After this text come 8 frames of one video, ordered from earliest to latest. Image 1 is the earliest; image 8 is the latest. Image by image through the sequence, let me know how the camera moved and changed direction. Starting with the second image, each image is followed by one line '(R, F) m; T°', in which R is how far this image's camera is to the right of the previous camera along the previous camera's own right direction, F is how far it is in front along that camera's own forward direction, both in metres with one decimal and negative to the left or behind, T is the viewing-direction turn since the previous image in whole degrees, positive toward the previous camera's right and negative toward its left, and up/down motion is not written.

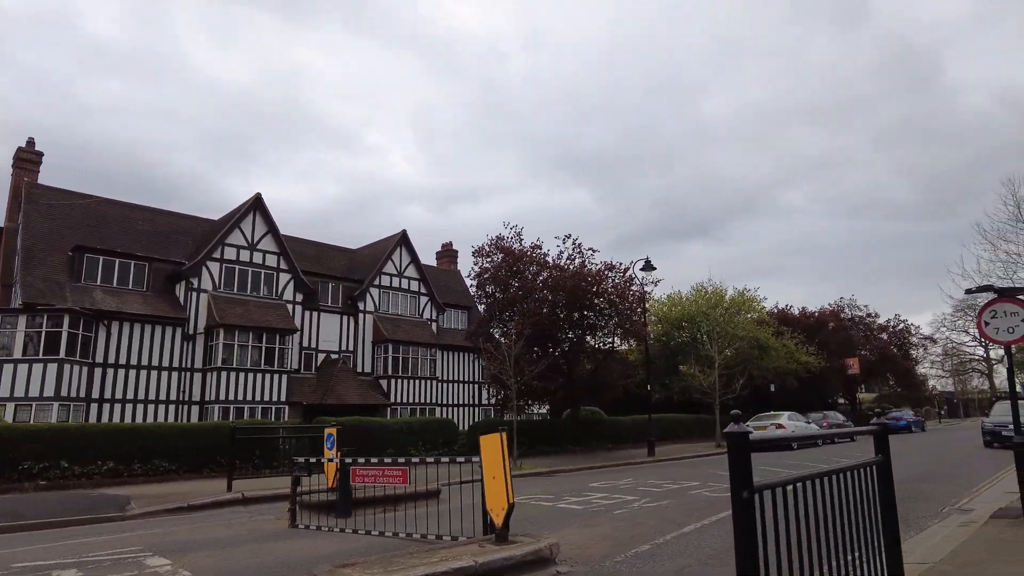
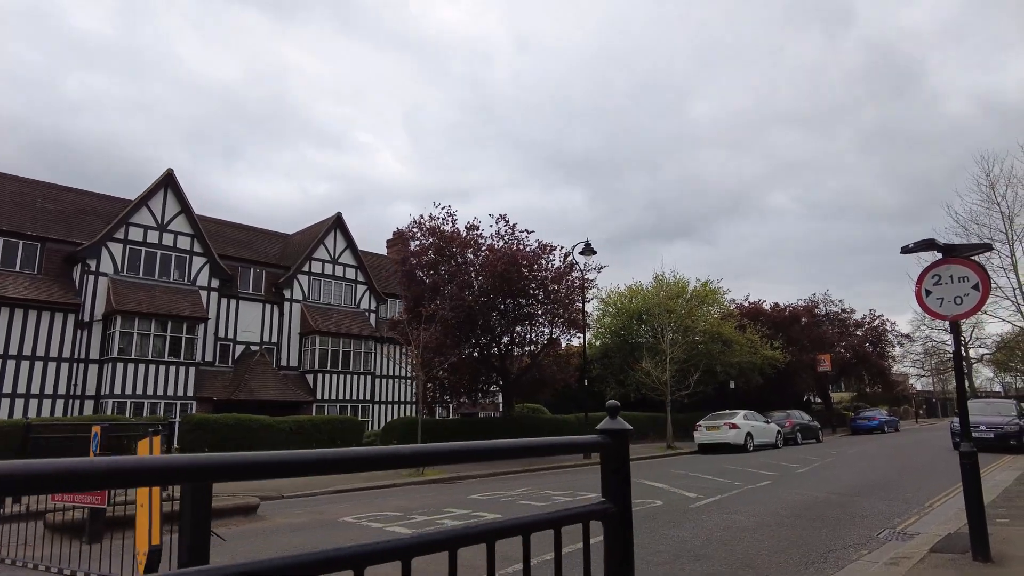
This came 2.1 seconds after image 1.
(+2.2, +2.4) m; +1°
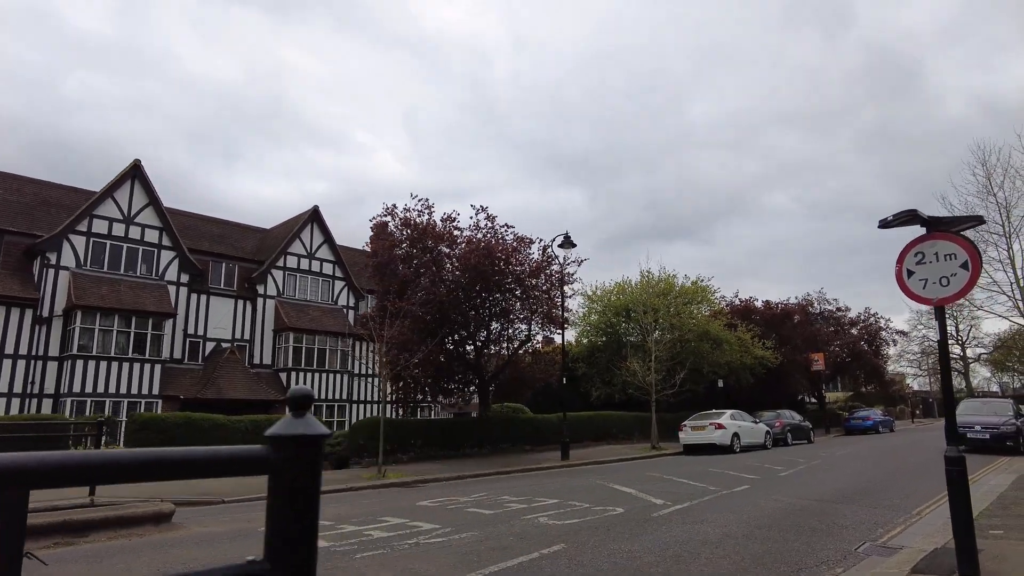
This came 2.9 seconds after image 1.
(+0.7, +0.9) m; 0°
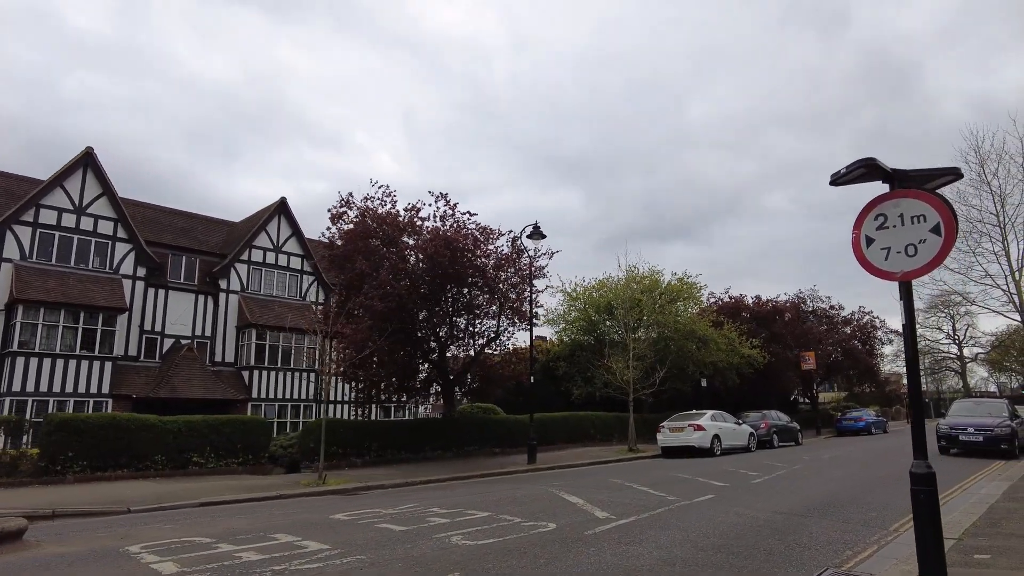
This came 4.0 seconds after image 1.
(+1.0, +1.2) m; 0°
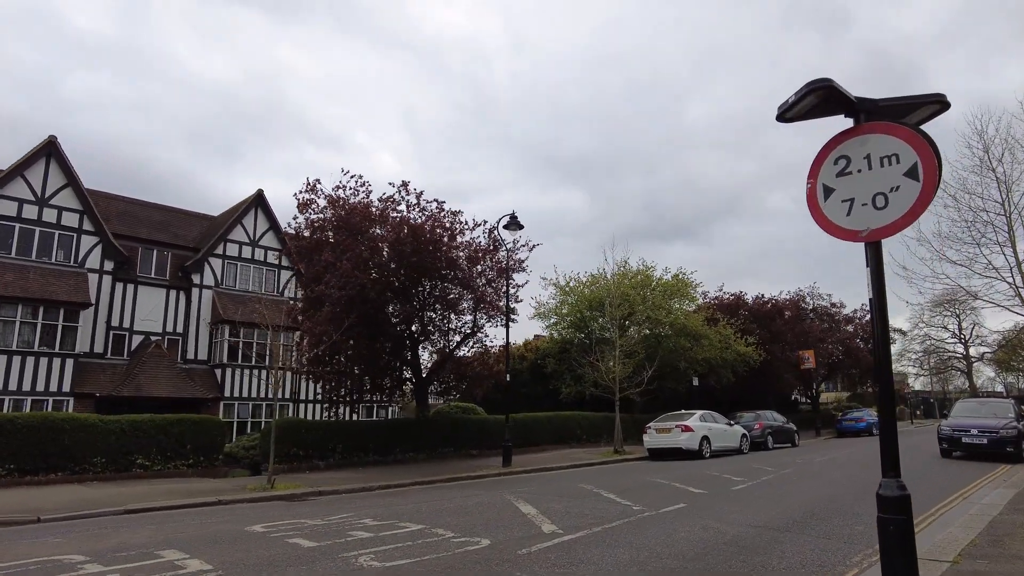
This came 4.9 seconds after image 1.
(+0.8, +1.0) m; 0°
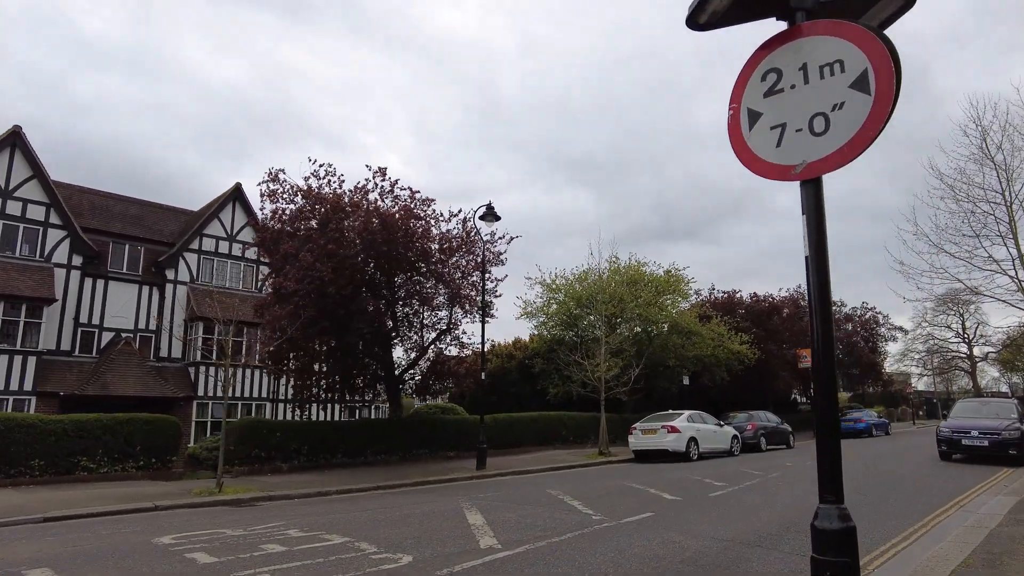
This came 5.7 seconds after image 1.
(+0.7, +0.9) m; 0°
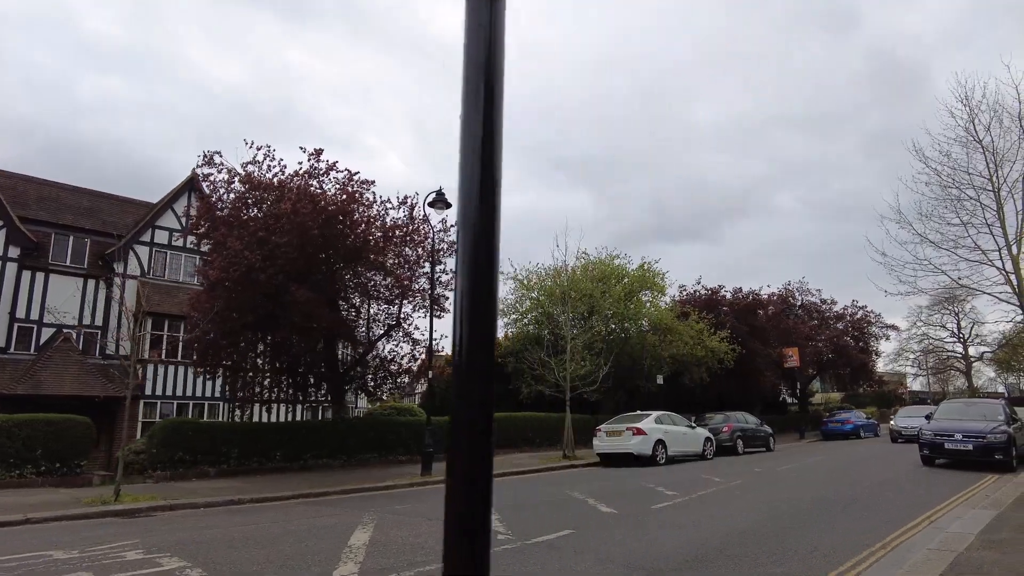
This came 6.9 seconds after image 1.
(+1.2, +1.2) m; 0°
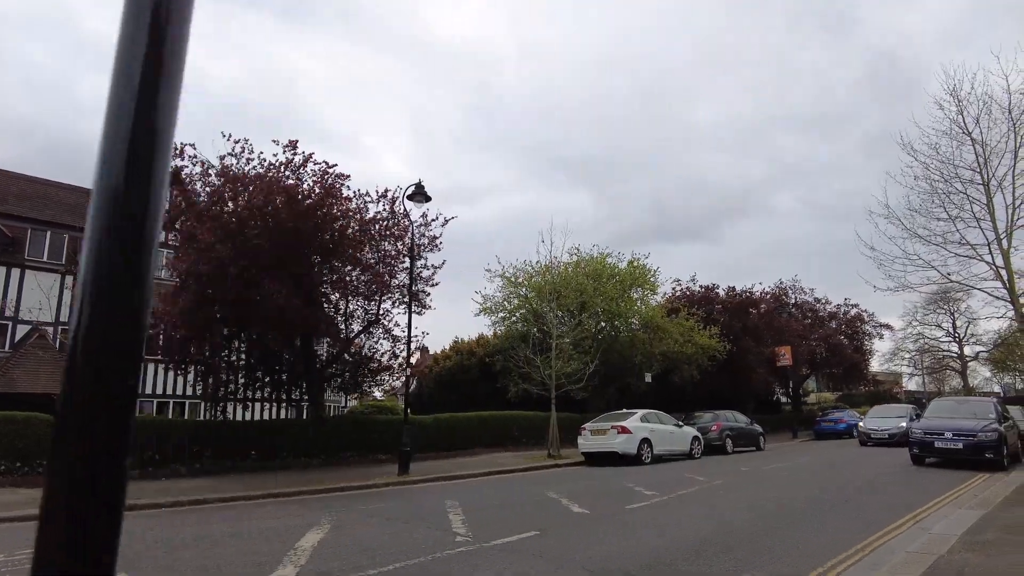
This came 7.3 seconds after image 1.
(+0.4, +0.4) m; 0°
